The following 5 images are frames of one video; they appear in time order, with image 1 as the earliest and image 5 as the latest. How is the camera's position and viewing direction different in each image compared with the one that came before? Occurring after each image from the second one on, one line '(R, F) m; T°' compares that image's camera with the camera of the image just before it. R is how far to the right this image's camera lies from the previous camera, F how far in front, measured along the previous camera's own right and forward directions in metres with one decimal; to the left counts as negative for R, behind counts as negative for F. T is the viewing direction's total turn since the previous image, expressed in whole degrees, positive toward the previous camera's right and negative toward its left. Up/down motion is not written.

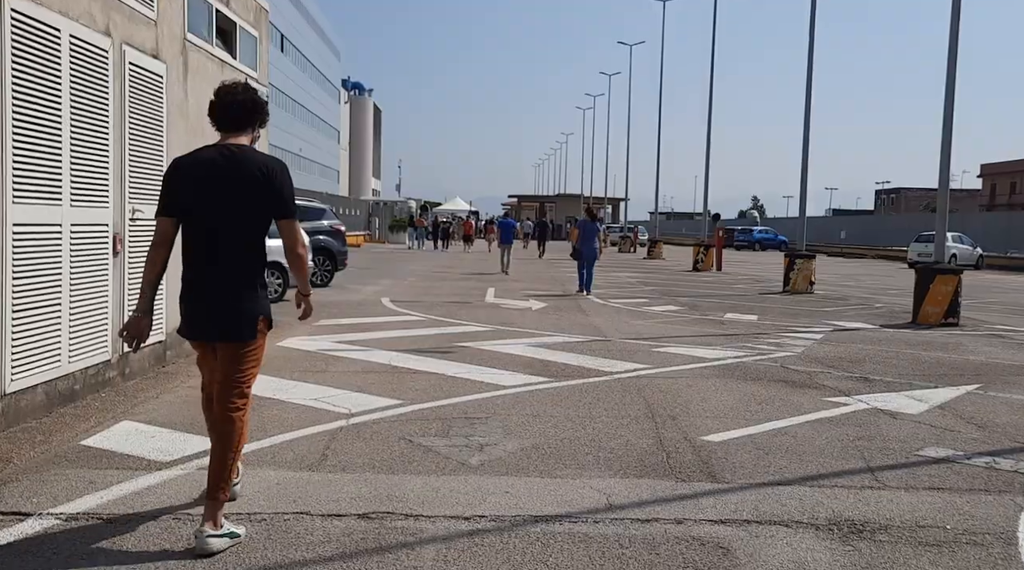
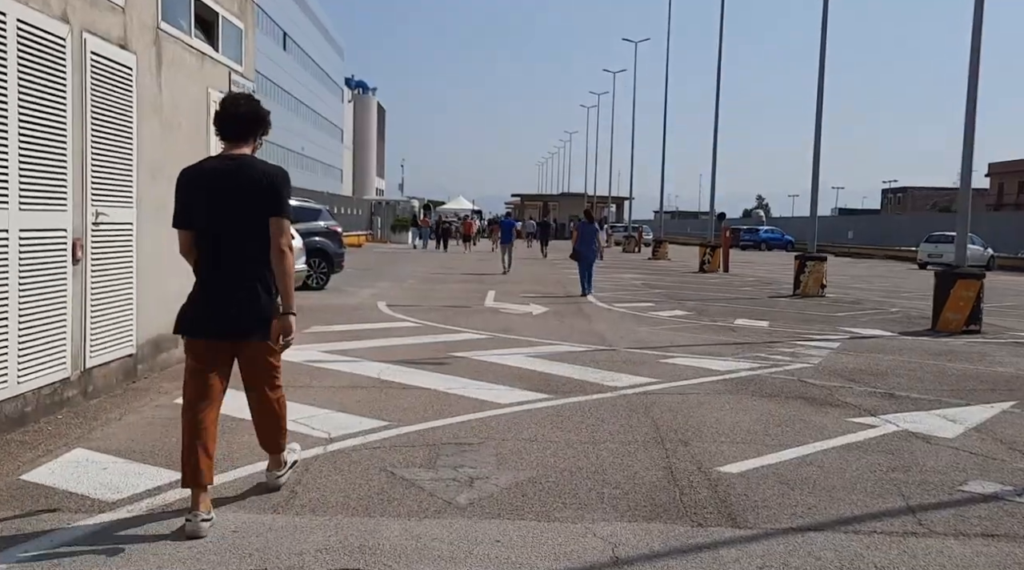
(+0.1, +0.7) m; 0°
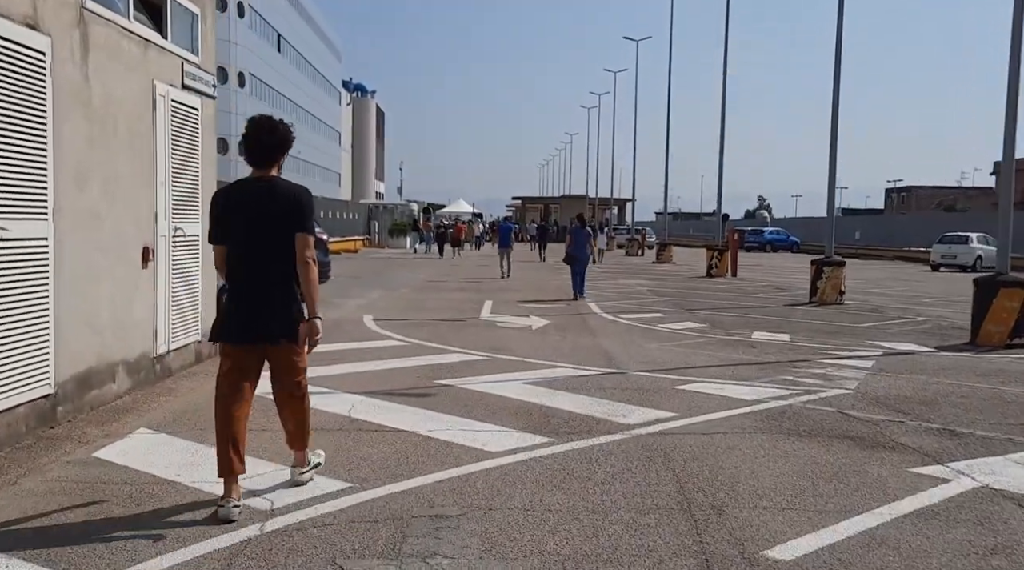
(+0.1, +1.3) m; 0°
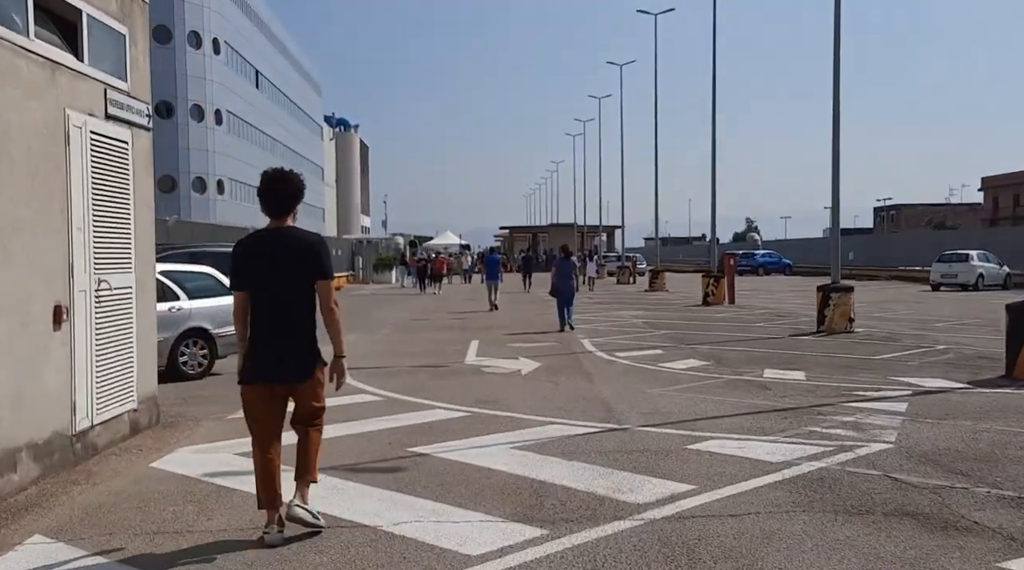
(+0.1, +1.3) m; +1°
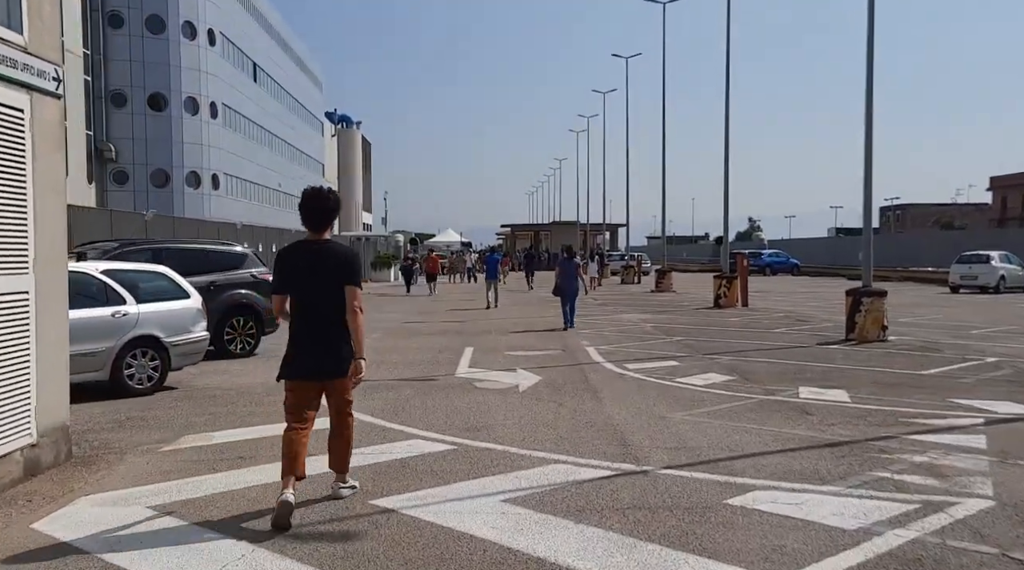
(+0.1, +1.8) m; 0°
